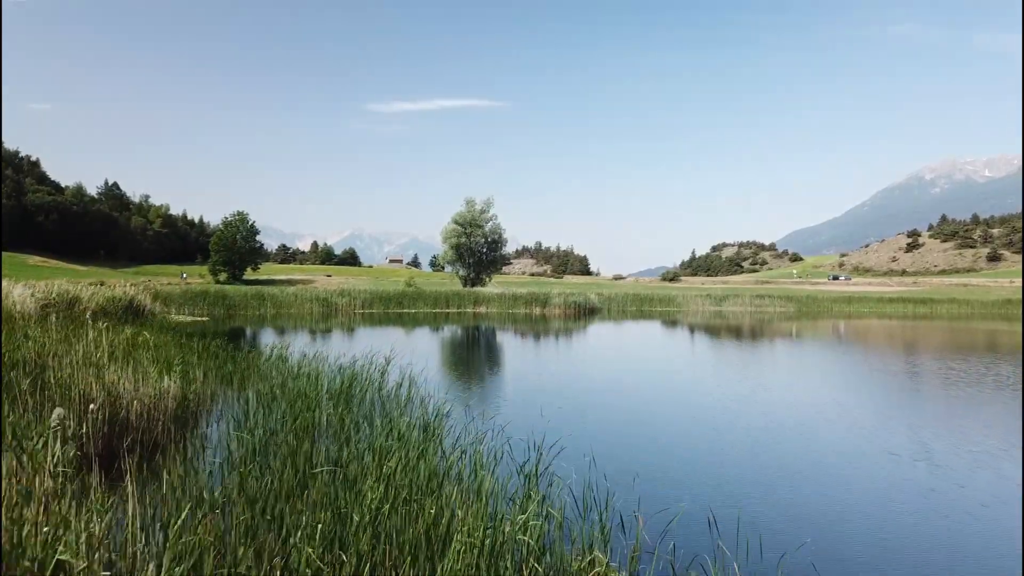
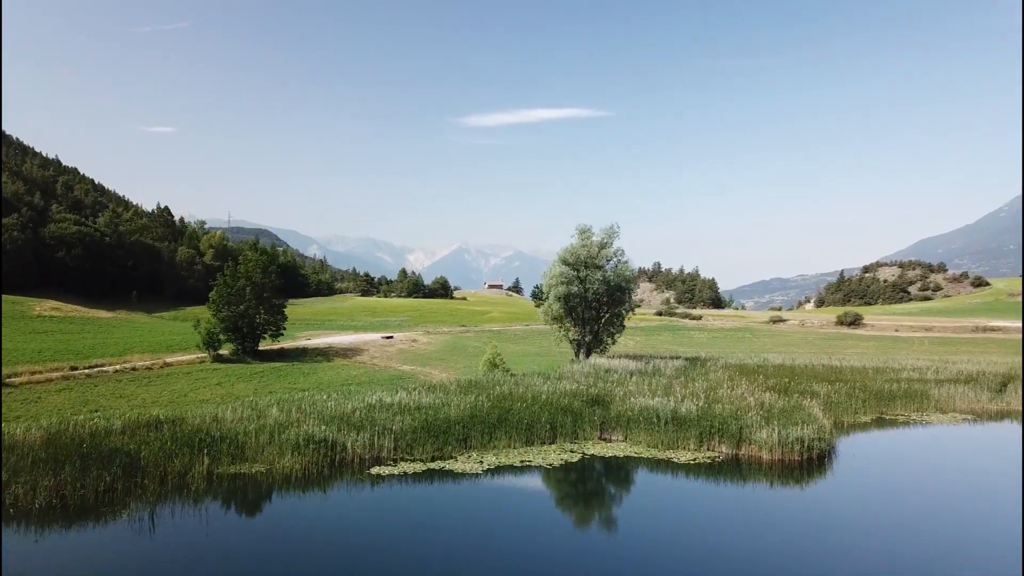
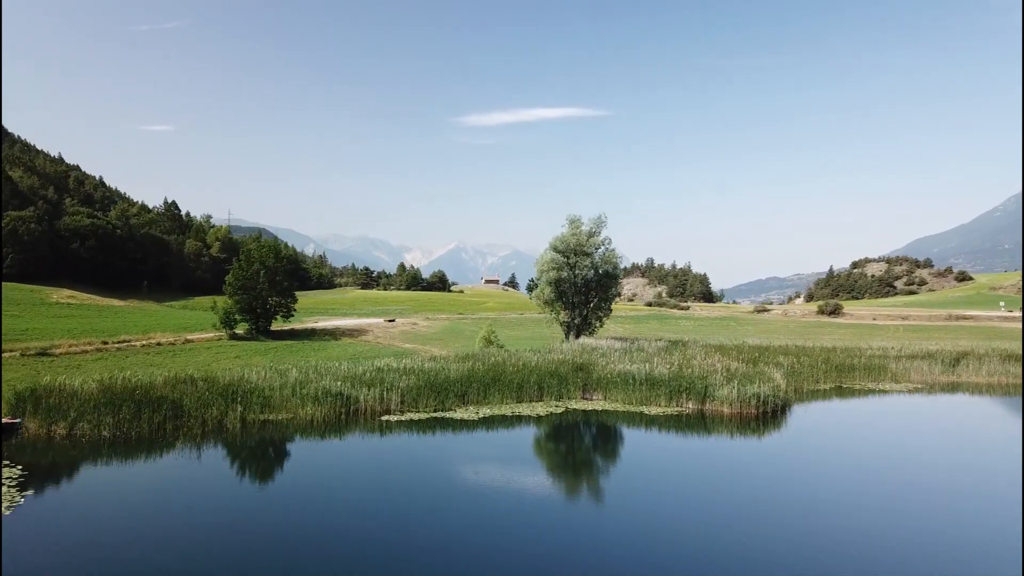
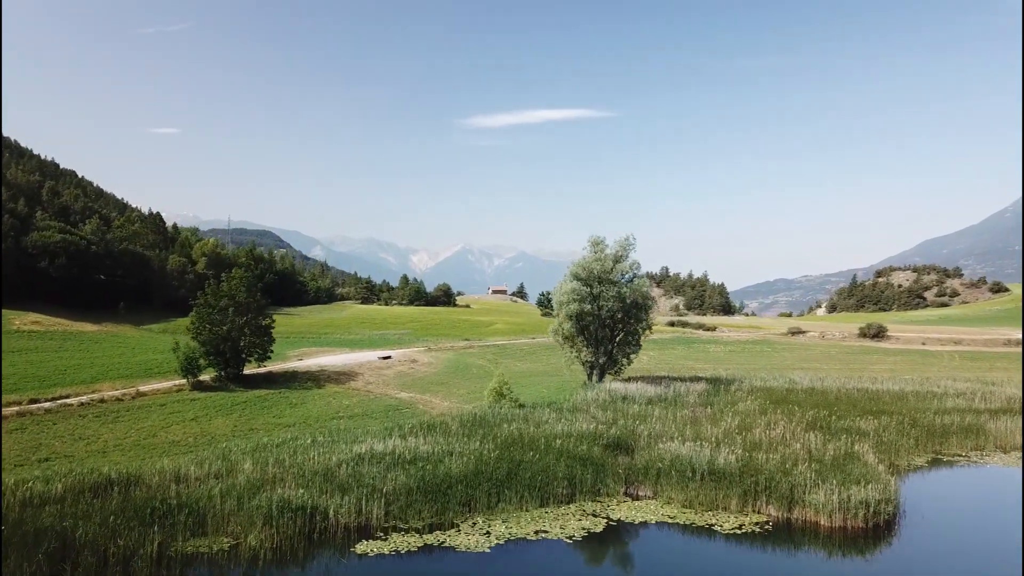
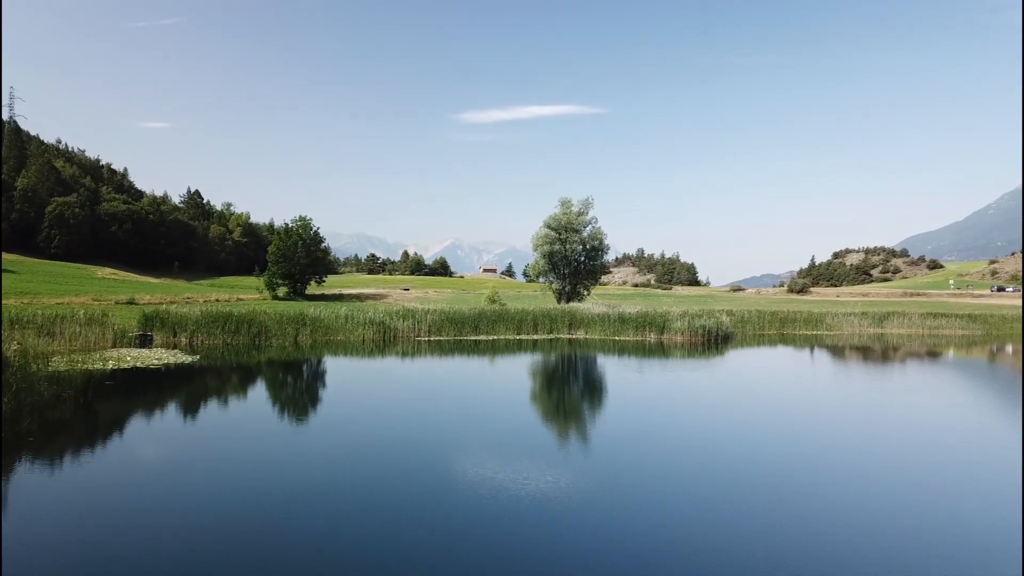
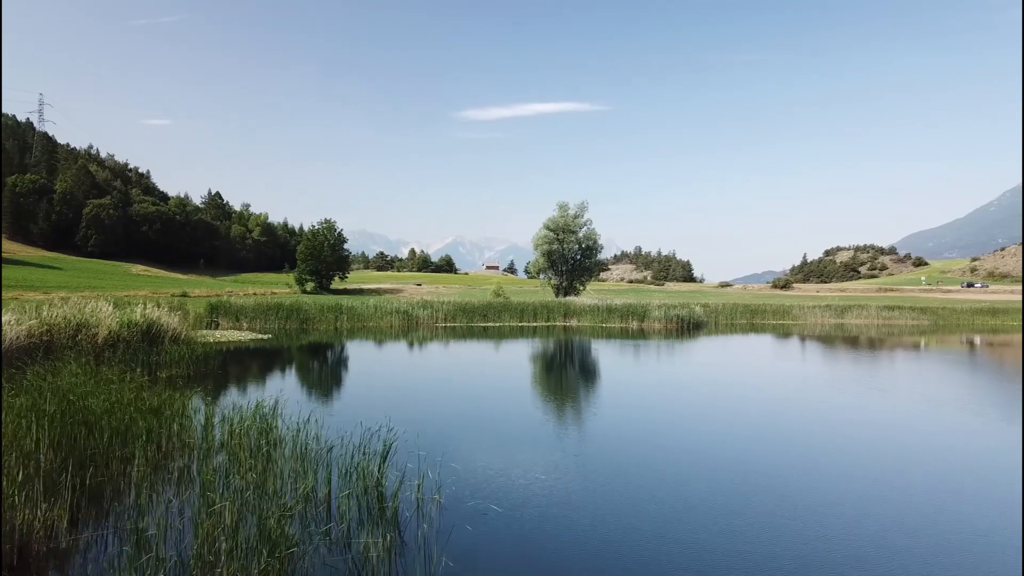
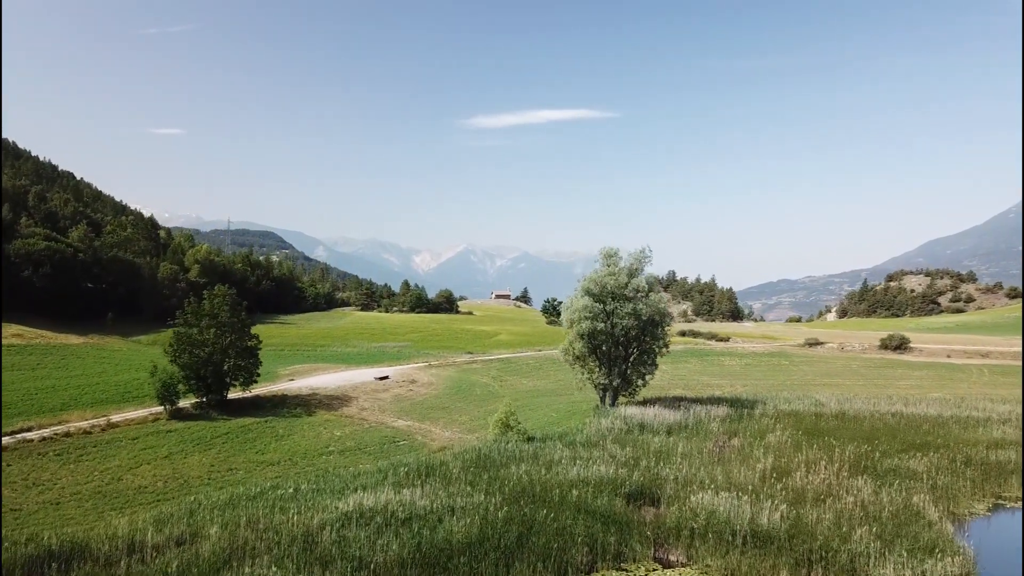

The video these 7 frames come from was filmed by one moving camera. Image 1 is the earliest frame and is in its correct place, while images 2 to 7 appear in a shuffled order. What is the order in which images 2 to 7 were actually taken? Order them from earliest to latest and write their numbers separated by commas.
6, 5, 3, 2, 4, 7
